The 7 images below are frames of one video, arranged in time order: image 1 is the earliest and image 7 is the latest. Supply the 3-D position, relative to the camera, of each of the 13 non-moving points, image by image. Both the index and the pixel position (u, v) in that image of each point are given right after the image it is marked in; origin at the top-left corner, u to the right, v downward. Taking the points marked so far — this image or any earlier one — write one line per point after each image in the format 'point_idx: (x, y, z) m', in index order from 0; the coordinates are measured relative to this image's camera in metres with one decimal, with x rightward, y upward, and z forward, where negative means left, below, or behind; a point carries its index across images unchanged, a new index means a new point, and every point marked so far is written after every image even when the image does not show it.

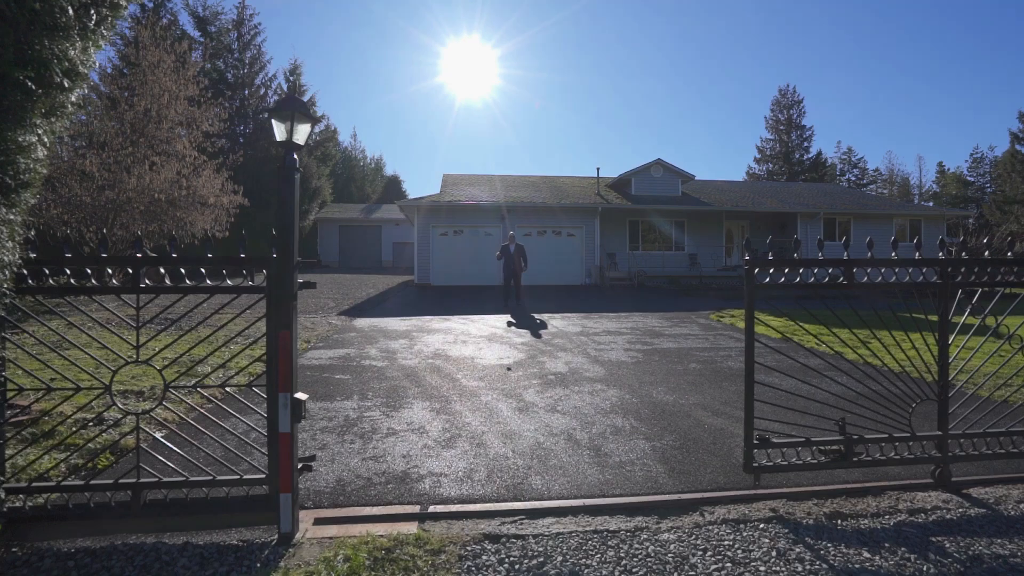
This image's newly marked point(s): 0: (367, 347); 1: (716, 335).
0: (-3.1, -1.3, +10.5) m
1: (+5.0, -1.2, +11.9) m
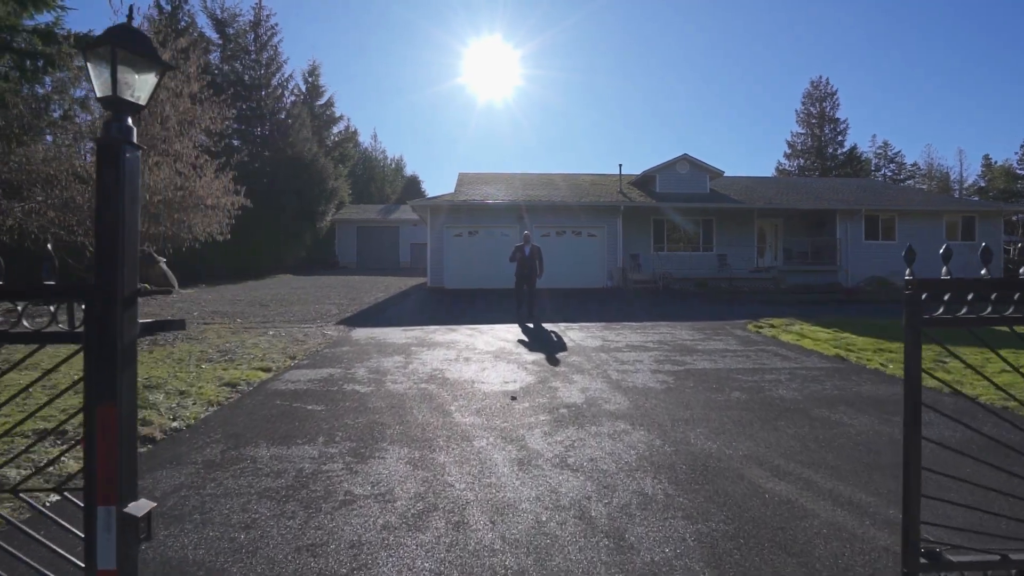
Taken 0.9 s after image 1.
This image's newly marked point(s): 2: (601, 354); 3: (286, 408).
0: (-2.9, -1.5, +9.2) m
1: (+5.2, -1.4, +10.3) m
2: (+1.8, -1.4, +10.0) m
3: (-3.2, -1.7, +6.9) m
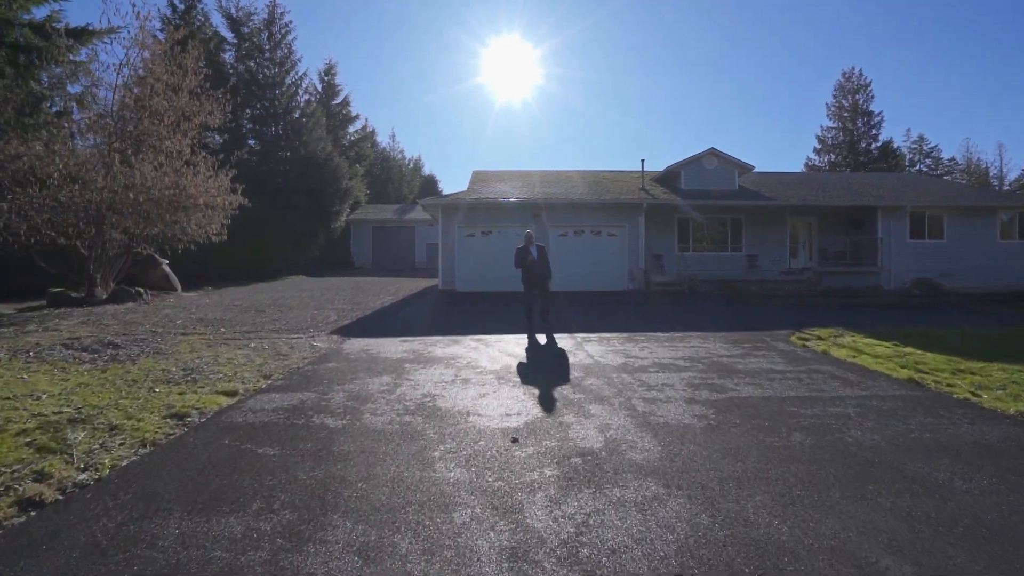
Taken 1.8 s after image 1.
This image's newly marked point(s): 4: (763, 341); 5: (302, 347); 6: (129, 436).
0: (-2.8, -1.6, +7.9) m
1: (+5.3, -1.5, +8.7) m
2: (+1.9, -1.6, +8.5) m
3: (-3.2, -1.9, +5.5) m
4: (+6.1, -1.3, +11.8) m
5: (-4.8, -1.3, +11.1) m
6: (-4.6, -1.8, +5.8) m
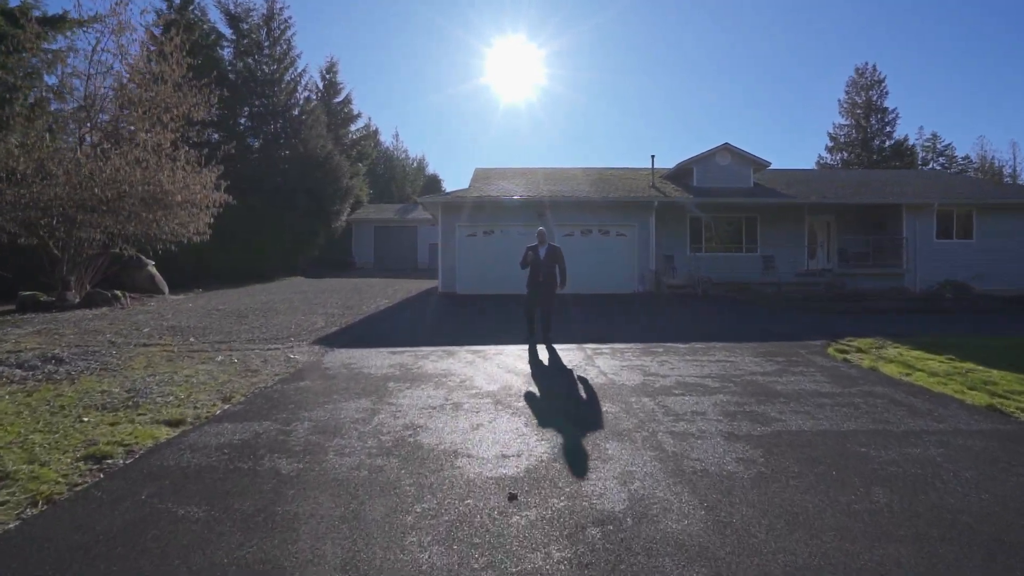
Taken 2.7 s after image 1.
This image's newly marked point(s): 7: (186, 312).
0: (-2.8, -1.8, +6.6) m
1: (+5.3, -1.7, +7.3) m
2: (+2.0, -1.7, +7.2) m
3: (-3.2, -2.0, +4.3) m
4: (+6.2, -1.4, +10.5) m
5: (-4.7, -1.5, +9.8) m
6: (-4.6, -1.9, +4.6) m
7: (-10.6, -0.8, +15.9) m
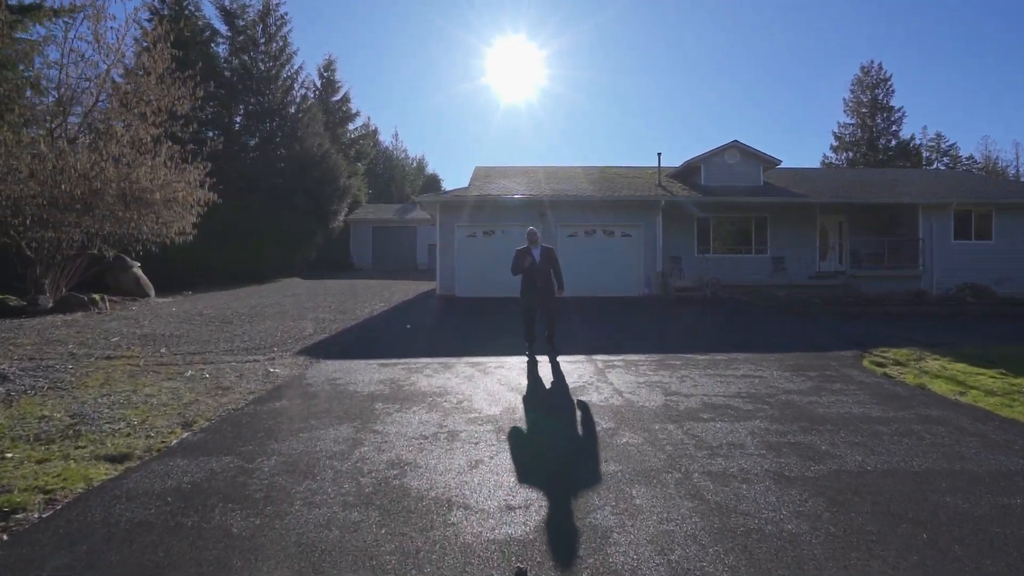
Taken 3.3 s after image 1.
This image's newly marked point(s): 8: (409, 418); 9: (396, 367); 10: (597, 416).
0: (-2.8, -1.9, +5.6) m
1: (+5.4, -1.8, +6.3) m
2: (+2.0, -1.8, +6.2) m
3: (-3.2, -2.1, +3.3) m
4: (+6.2, -1.6, +9.5) m
5: (-4.7, -1.6, +8.8) m
6: (-4.5, -2.0, +3.6) m
7: (-10.6, -0.9, +14.9) m
8: (-1.4, -1.8, +6.7) m
9: (-2.3, -1.5, +9.5) m
10: (+1.2, -1.8, +6.9) m
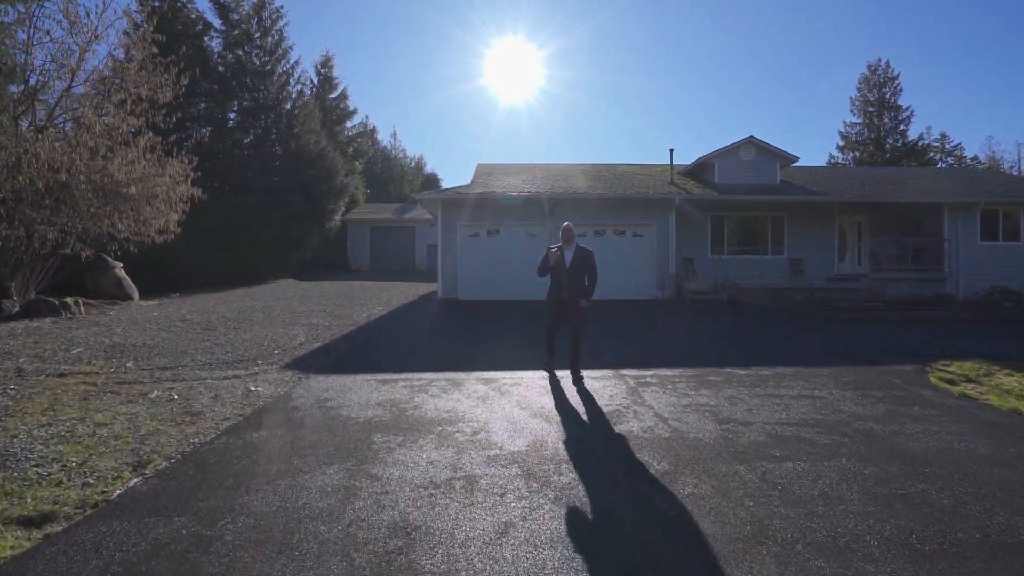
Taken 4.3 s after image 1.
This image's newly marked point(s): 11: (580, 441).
0: (-2.4, -2.0, +4.4) m
1: (+5.7, -1.9, +5.1) m
2: (+2.3, -1.9, +4.9) m
3: (-2.8, -2.2, +2.0) m
4: (+6.5, -1.7, +8.3) m
5: (-4.4, -1.7, +7.5) m
6: (-4.2, -2.1, +2.3) m
7: (-10.3, -1.0, +13.7) m
8: (-1.1, -1.9, +5.4) m
9: (-1.9, -1.6, +8.2) m
10: (+1.5, -1.9, +5.6) m
11: (+0.8, -1.8, +6.1) m
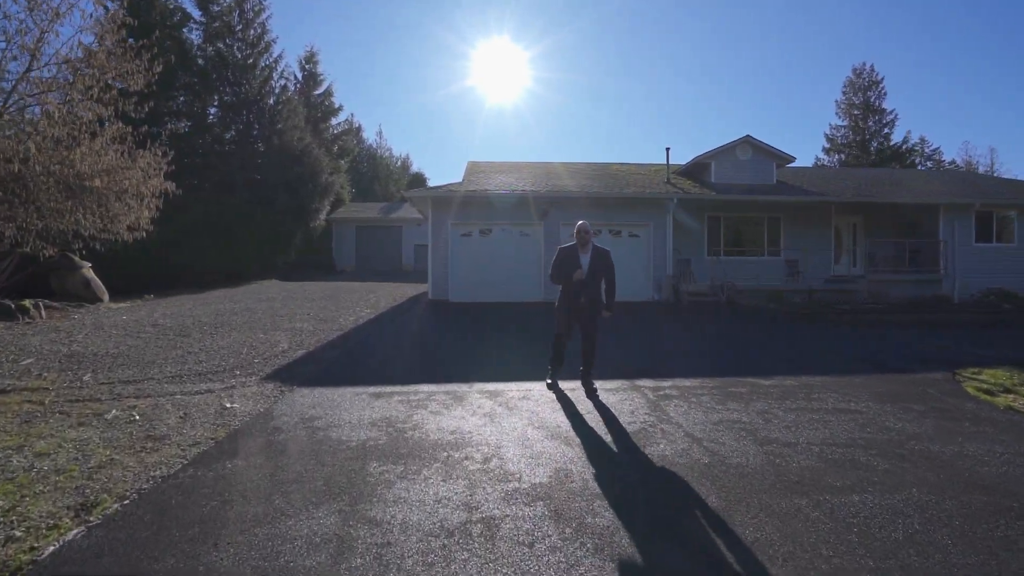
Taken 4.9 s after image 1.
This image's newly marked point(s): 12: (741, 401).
0: (-2.2, -2.0, +3.5) m
1: (+6.0, -1.9, +4.4) m
2: (+2.6, -2.0, +4.2) m
3: (-2.5, -2.2, +1.1) m
4: (+6.7, -1.7, +7.6) m
5: (-4.2, -1.7, +6.6) m
6: (-3.9, -2.1, +1.4) m
7: (-10.3, -1.0, +12.5) m
8: (-0.9, -1.9, +4.6) m
9: (-1.8, -1.7, +7.4) m
10: (+1.7, -1.9, +4.9) m
11: (+1.0, -1.9, +5.3) m
12: (+3.5, -1.7, +7.4) m
